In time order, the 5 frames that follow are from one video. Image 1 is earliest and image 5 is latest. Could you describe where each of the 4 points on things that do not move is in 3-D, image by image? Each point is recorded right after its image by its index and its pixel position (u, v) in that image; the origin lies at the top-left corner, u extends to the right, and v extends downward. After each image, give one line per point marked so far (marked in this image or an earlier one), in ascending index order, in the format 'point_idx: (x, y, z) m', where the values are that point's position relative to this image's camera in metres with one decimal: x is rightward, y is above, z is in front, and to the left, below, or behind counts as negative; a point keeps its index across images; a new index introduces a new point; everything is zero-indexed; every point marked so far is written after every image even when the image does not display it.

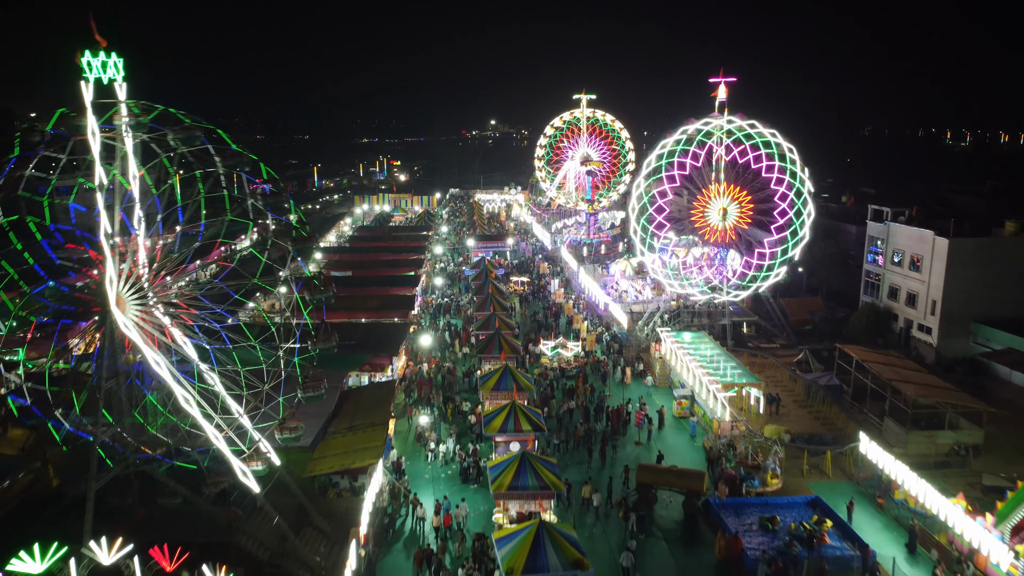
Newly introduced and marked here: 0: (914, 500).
0: (+7.0, -3.7, +13.7) m
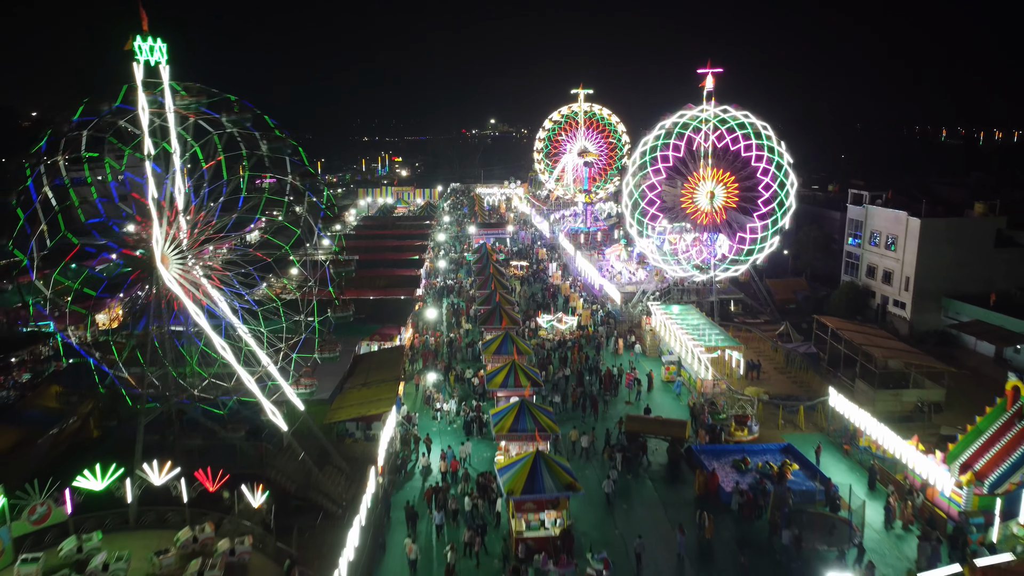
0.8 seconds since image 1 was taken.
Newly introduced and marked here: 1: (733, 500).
0: (+7.0, -3.0, +15.2) m
1: (+3.7, -3.6, +13.4) m
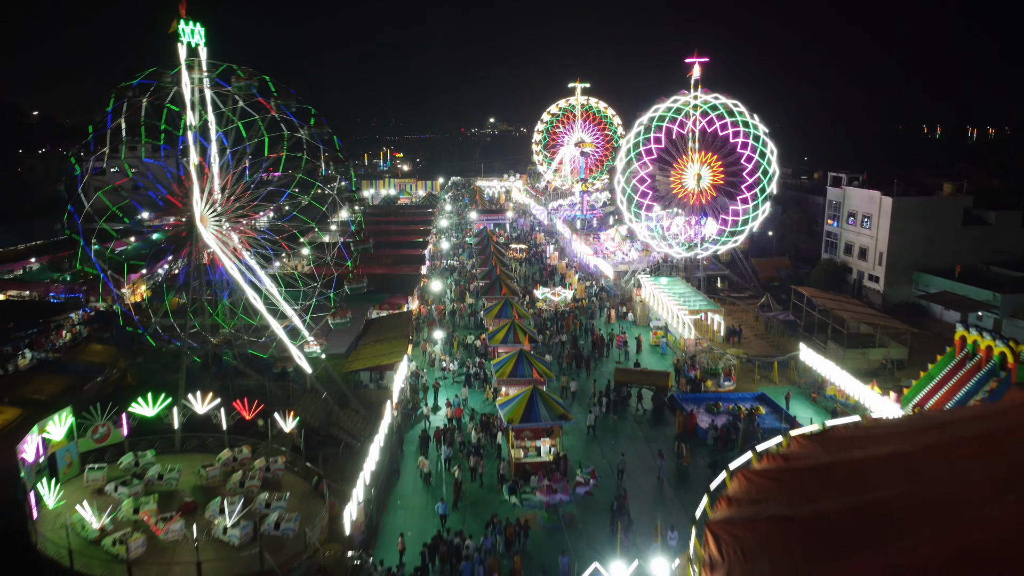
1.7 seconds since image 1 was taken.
0: (+7.0, -2.2, +16.8) m
1: (+3.7, -2.8, +15.1) m
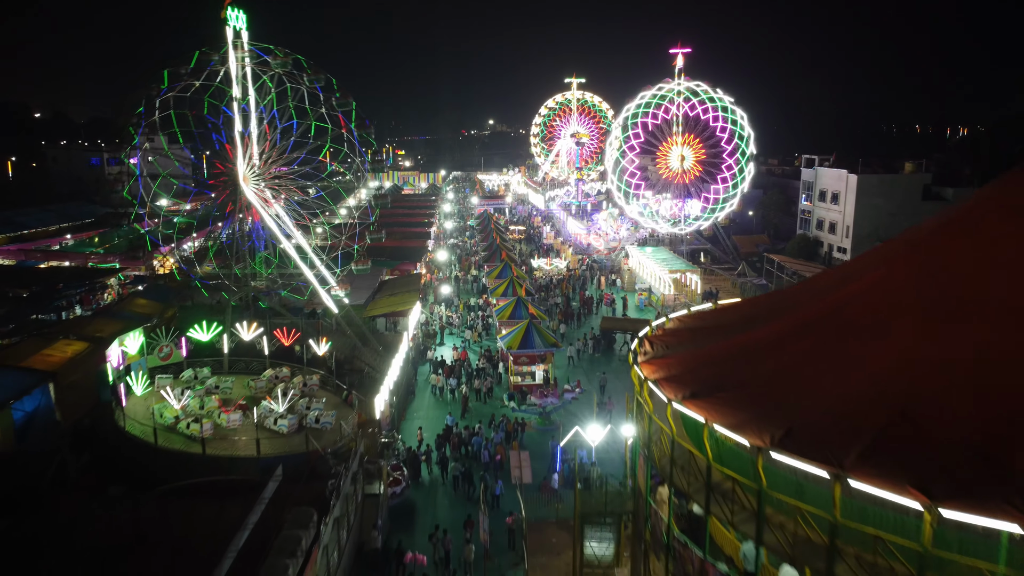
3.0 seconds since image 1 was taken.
0: (+6.9, -1.1, +19.2) m
1: (+3.7, -1.7, +17.4) m
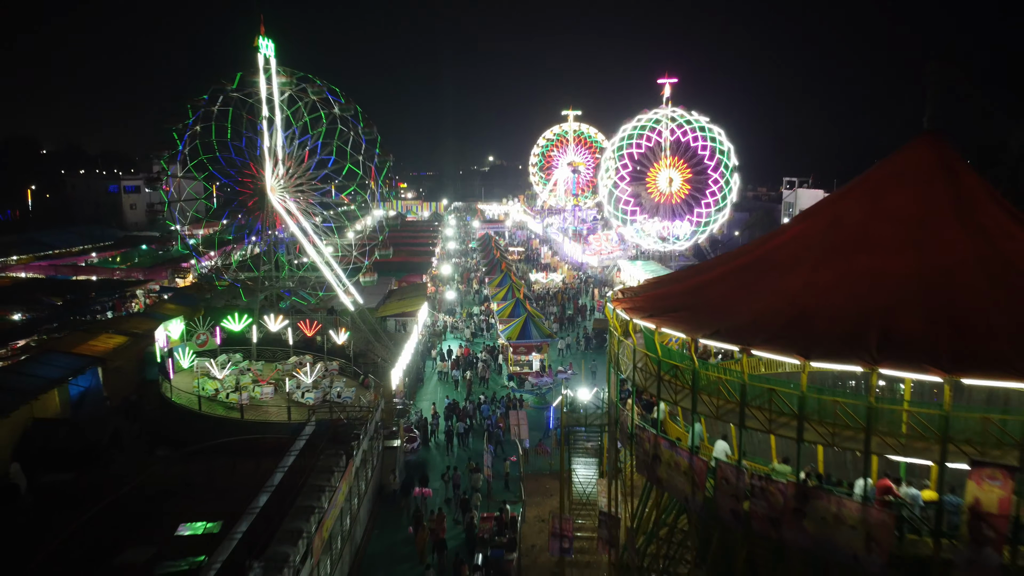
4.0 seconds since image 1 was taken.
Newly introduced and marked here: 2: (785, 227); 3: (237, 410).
0: (+6.9, -1.2, +21.0) m
1: (+3.7, -1.7, +19.2) m
2: (+2.9, +0.6, +8.4) m
3: (-4.9, -2.2, +14.2) m
